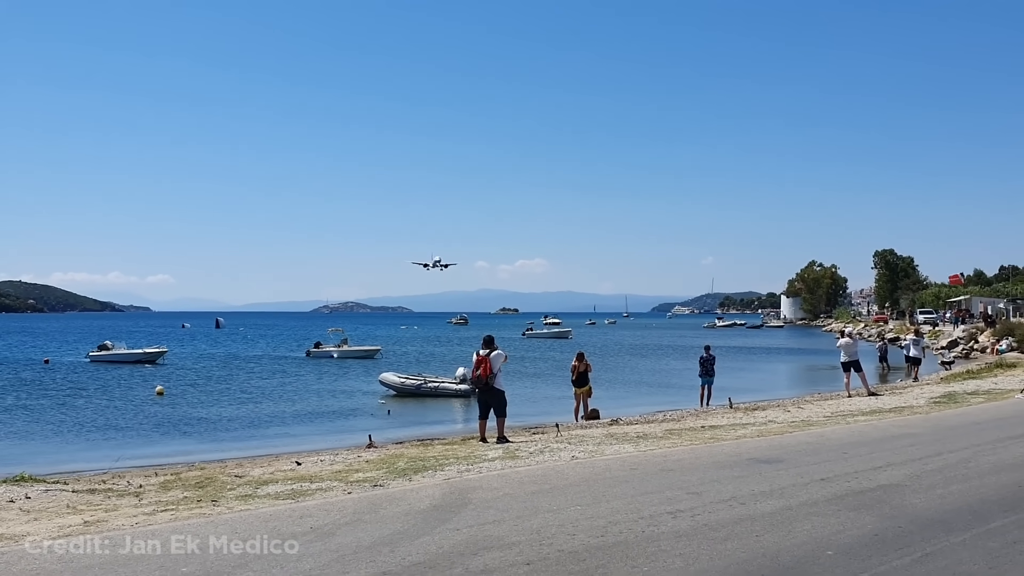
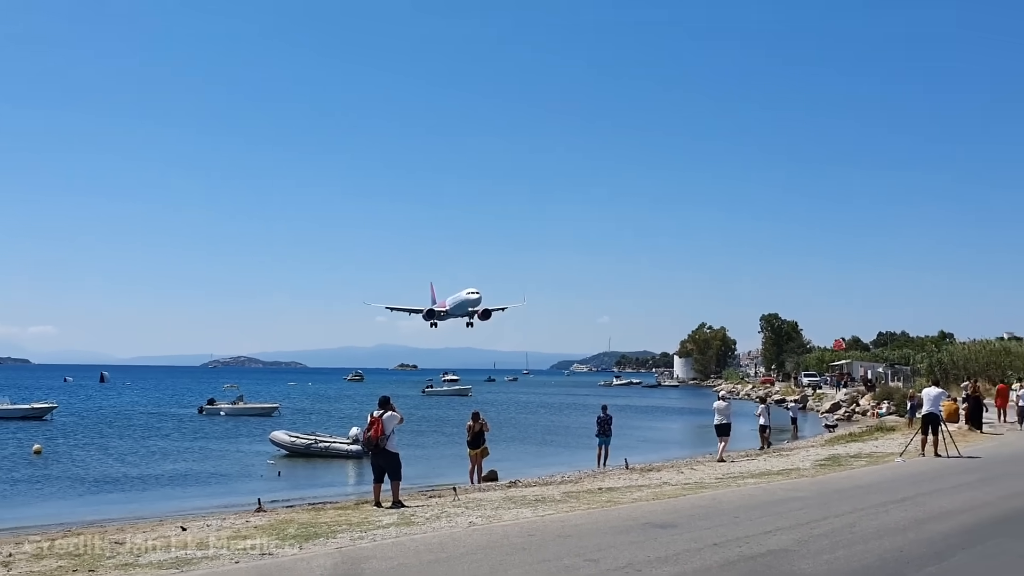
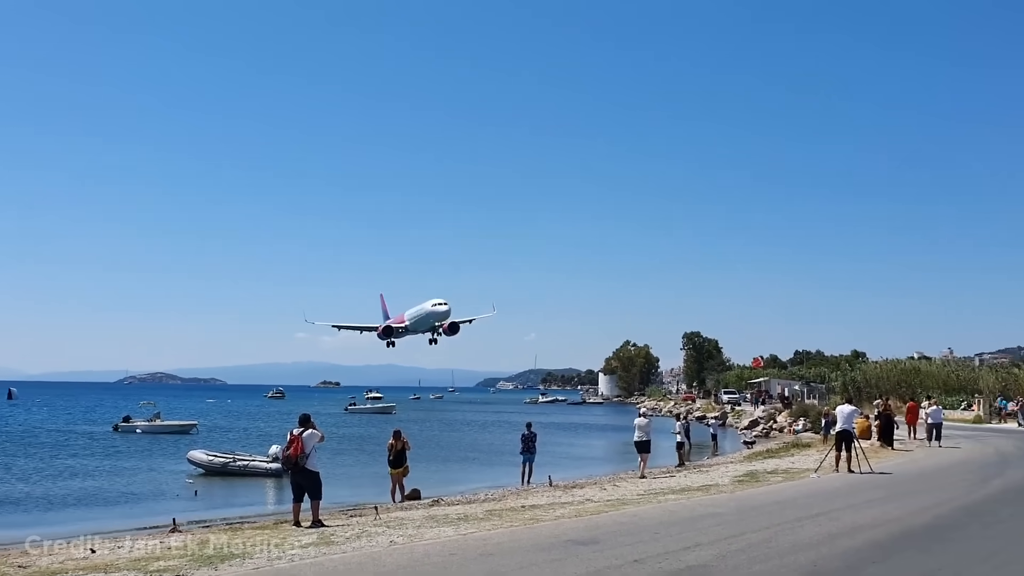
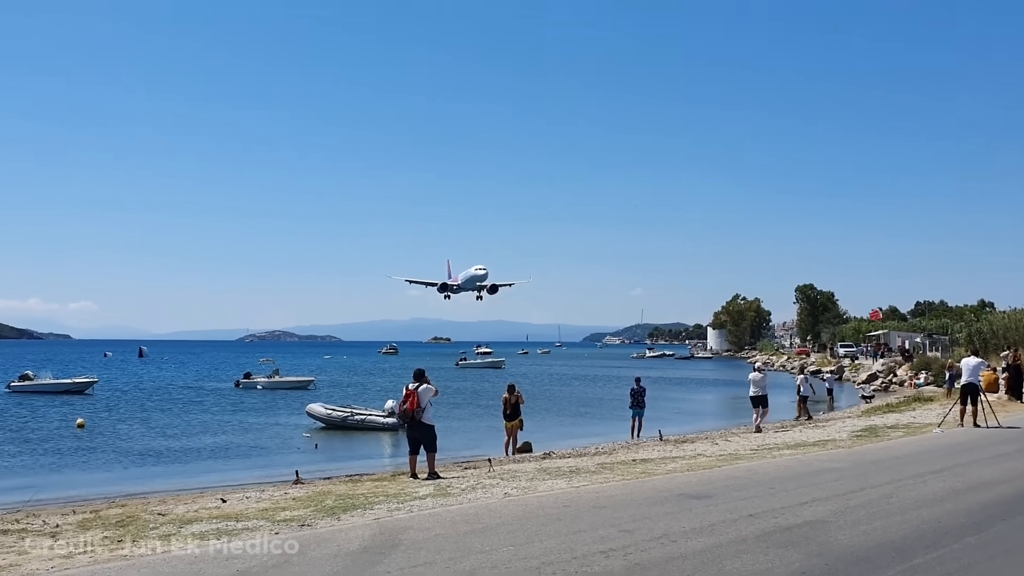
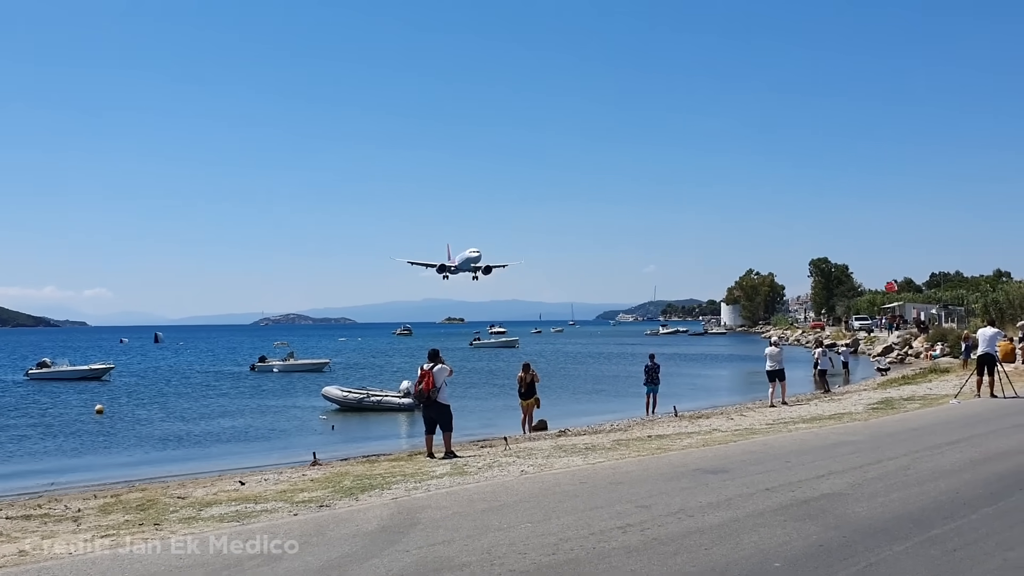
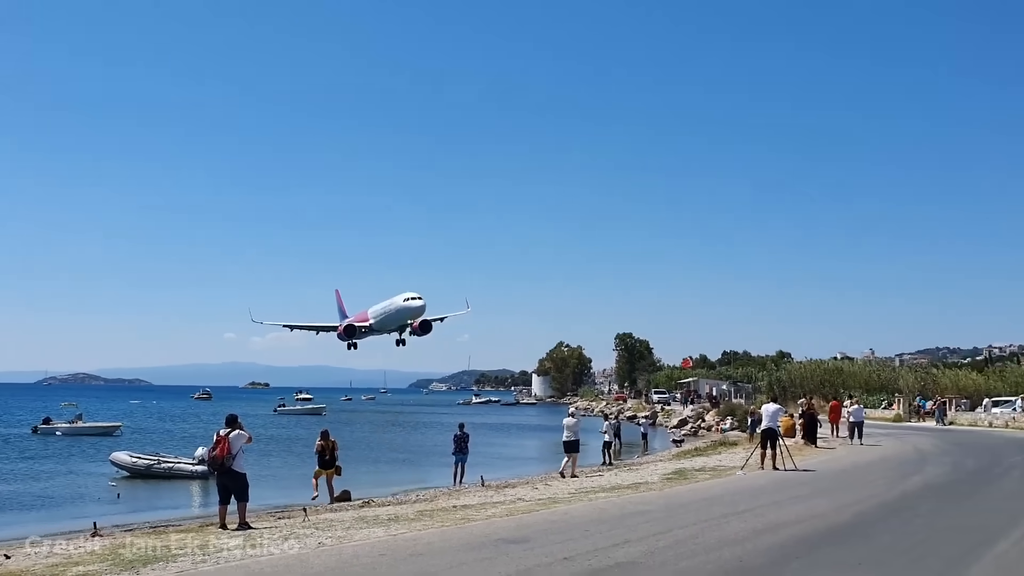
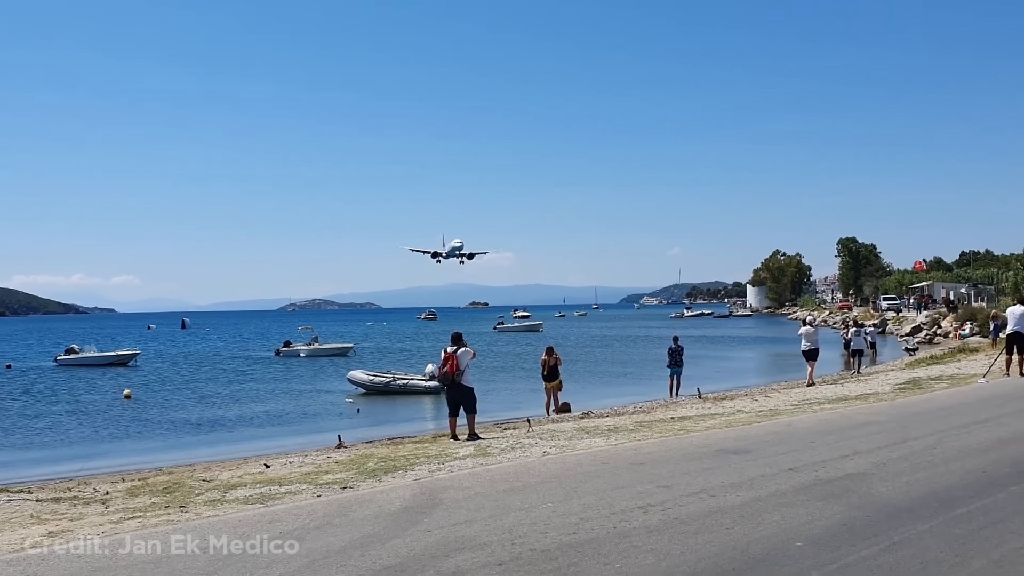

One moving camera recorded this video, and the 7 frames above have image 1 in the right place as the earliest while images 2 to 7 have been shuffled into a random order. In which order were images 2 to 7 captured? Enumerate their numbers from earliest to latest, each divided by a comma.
7, 5, 4, 2, 3, 6
